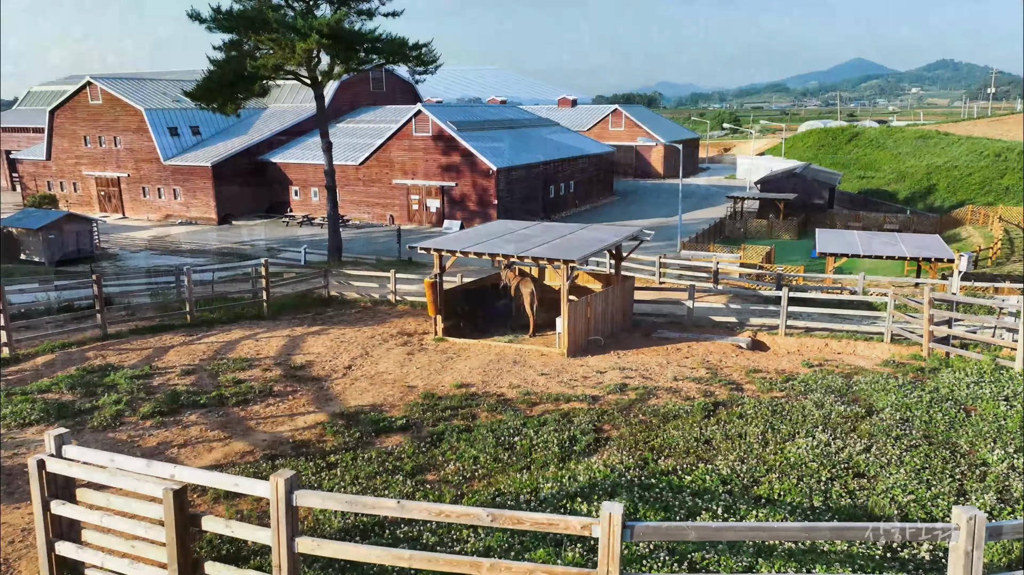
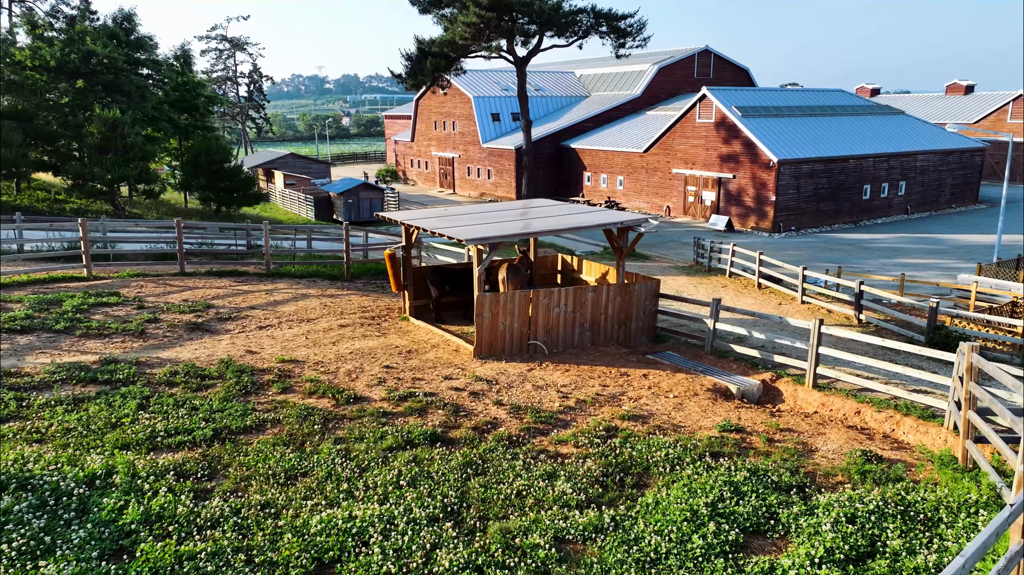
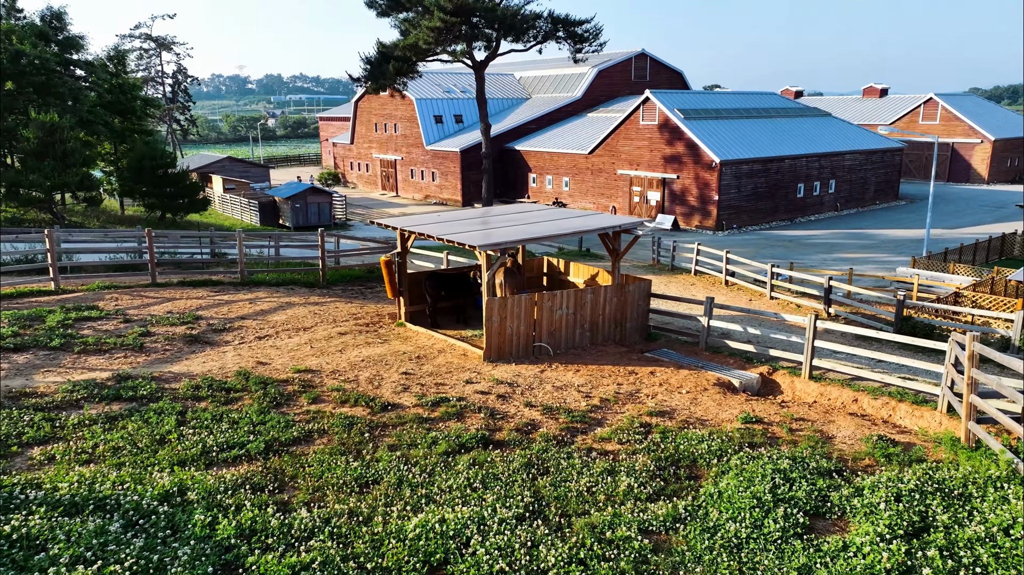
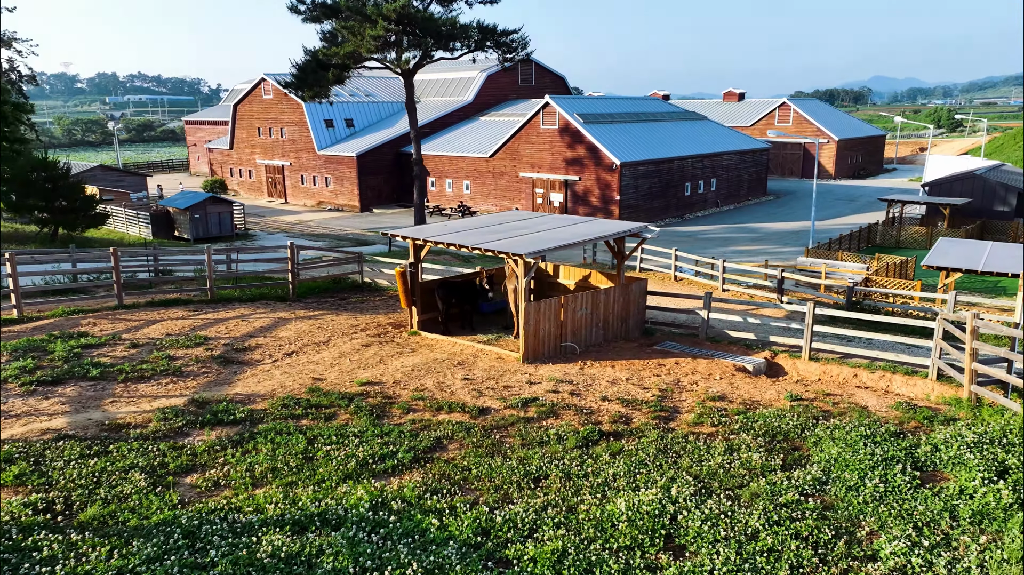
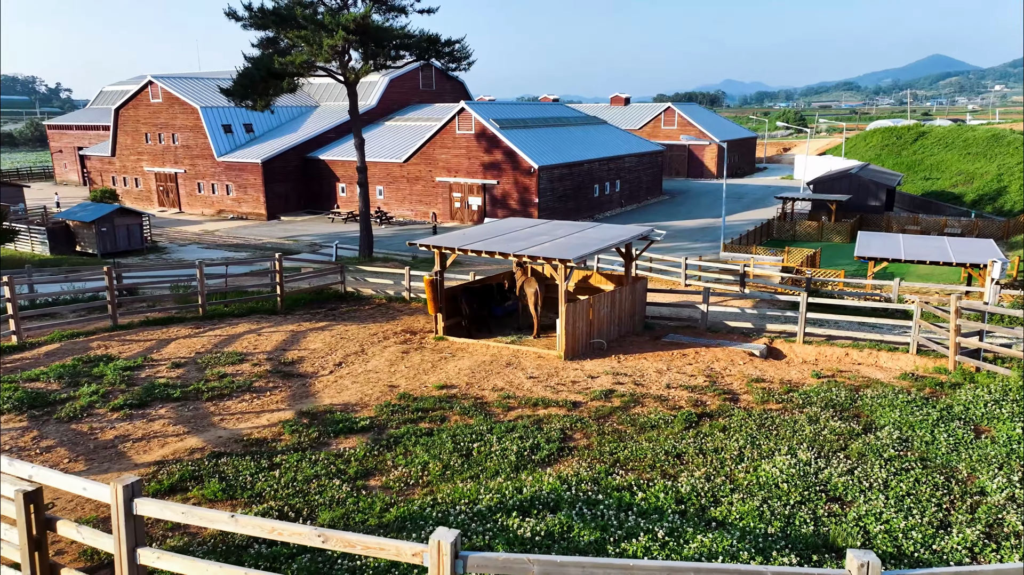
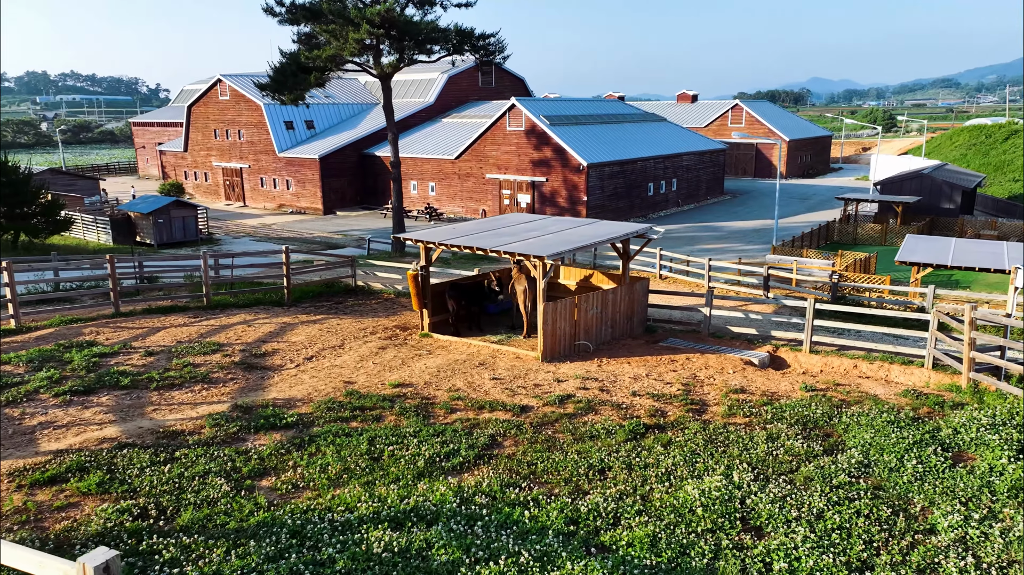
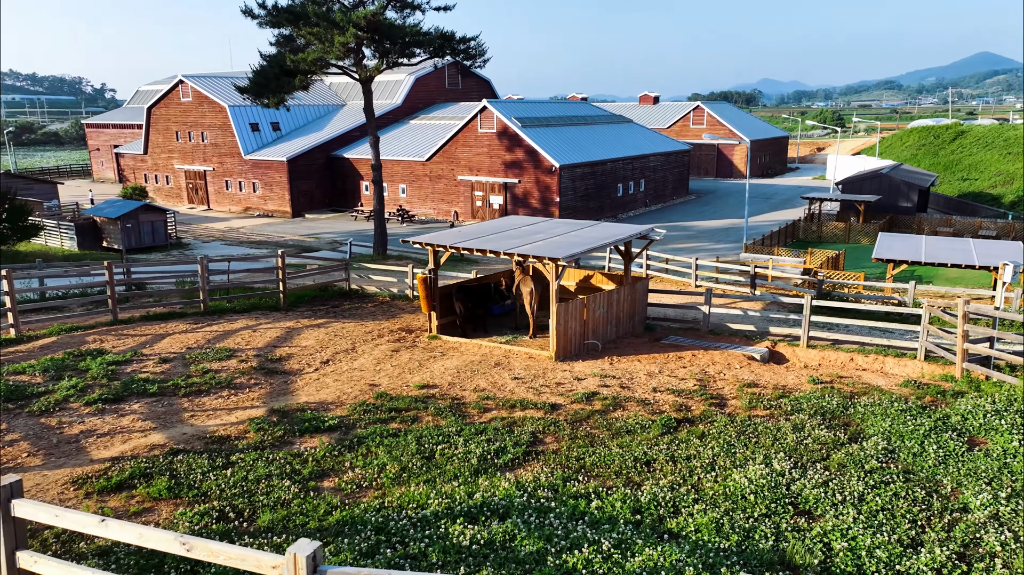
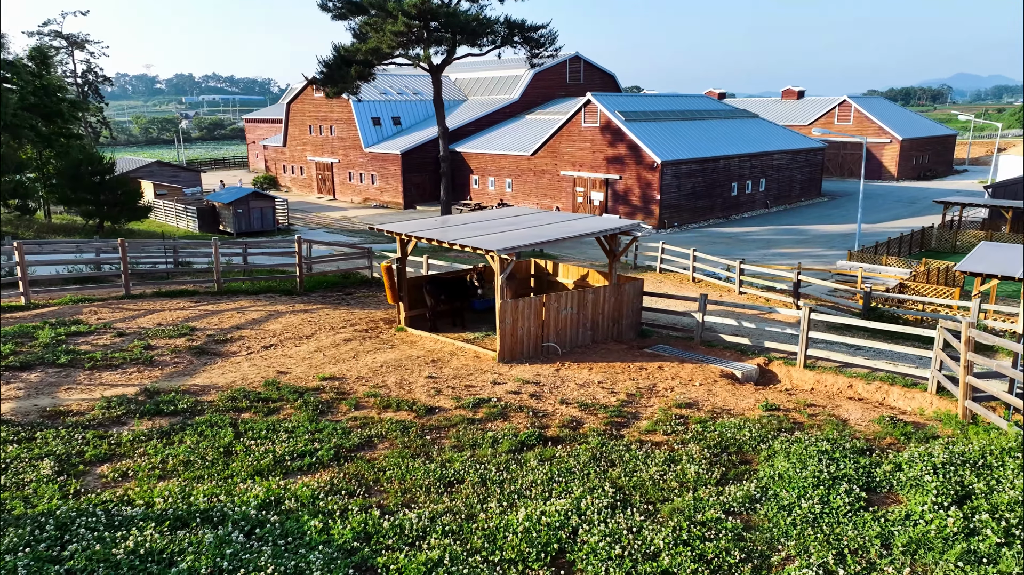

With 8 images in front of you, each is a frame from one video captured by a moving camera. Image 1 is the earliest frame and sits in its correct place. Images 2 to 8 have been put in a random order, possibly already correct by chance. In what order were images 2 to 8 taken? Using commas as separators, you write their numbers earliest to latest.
5, 7, 6, 4, 8, 3, 2
